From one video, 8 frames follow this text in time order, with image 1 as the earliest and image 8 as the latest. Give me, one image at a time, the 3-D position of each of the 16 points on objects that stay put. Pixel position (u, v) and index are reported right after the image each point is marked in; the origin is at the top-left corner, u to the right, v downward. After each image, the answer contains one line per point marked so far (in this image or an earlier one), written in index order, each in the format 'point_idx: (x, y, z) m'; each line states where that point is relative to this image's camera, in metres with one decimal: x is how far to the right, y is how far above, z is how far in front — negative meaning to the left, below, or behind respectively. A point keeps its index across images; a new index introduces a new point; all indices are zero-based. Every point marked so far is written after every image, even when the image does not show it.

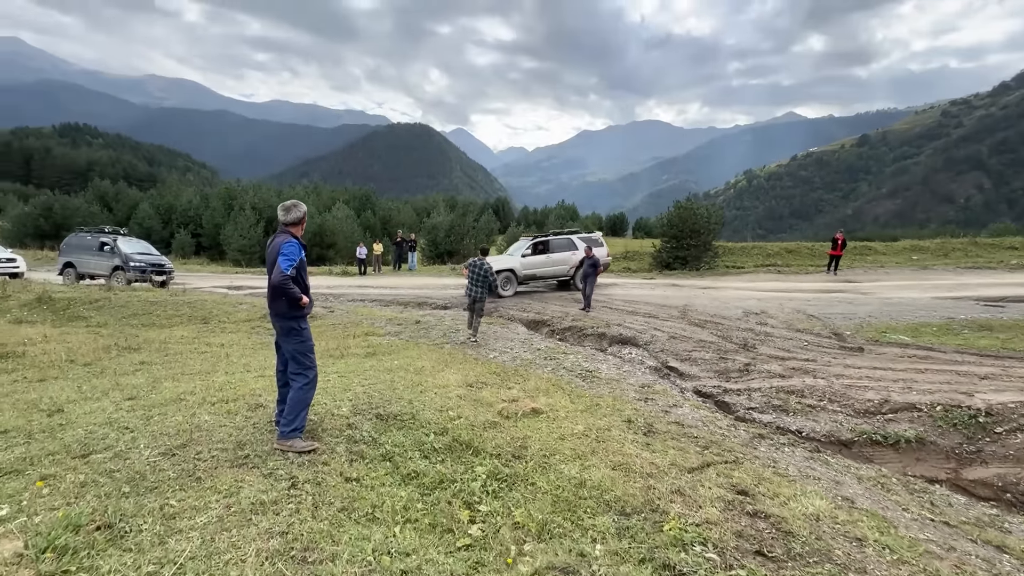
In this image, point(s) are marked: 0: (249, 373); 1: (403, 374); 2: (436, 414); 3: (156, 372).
0: (-3.8, -1.3, +6.9) m
1: (-1.6, -1.3, +7.1) m
2: (-0.8, -1.4, +5.3) m
3: (-5.4, -1.3, +7.2) m
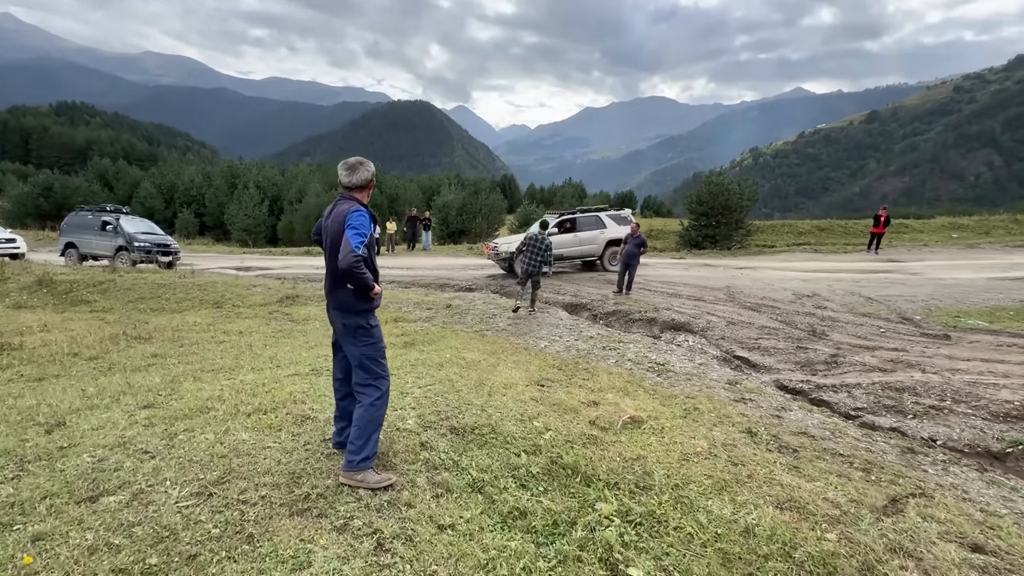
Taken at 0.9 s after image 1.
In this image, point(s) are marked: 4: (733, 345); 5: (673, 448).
0: (-2.9, -1.0, +6.0) m
1: (-0.7, -1.1, +6.1) m
2: (+0.1, -1.3, +4.3) m
3: (-4.5, -1.1, +6.3) m
4: (+4.3, -1.1, +9.1) m
5: (+1.4, -1.4, +4.0) m
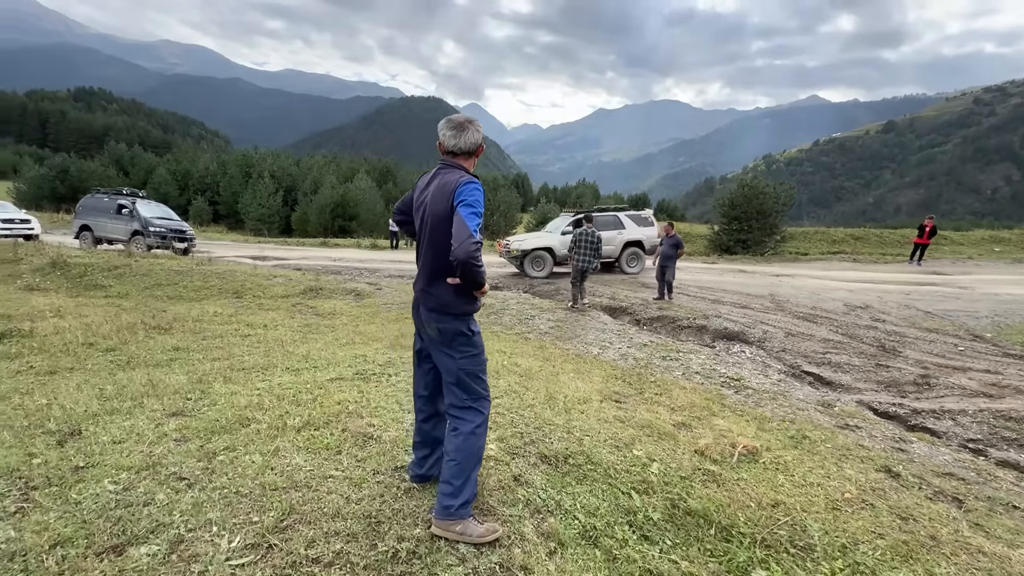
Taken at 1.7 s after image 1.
0: (-2.1, -0.9, +5.3) m
1: (+0.1, -1.1, +5.4) m
2: (+0.8, -1.3, +3.6) m
3: (-3.7, -0.9, +5.6) m
4: (+5.1, -1.3, +8.4) m
5: (+2.1, -1.4, +3.3) m
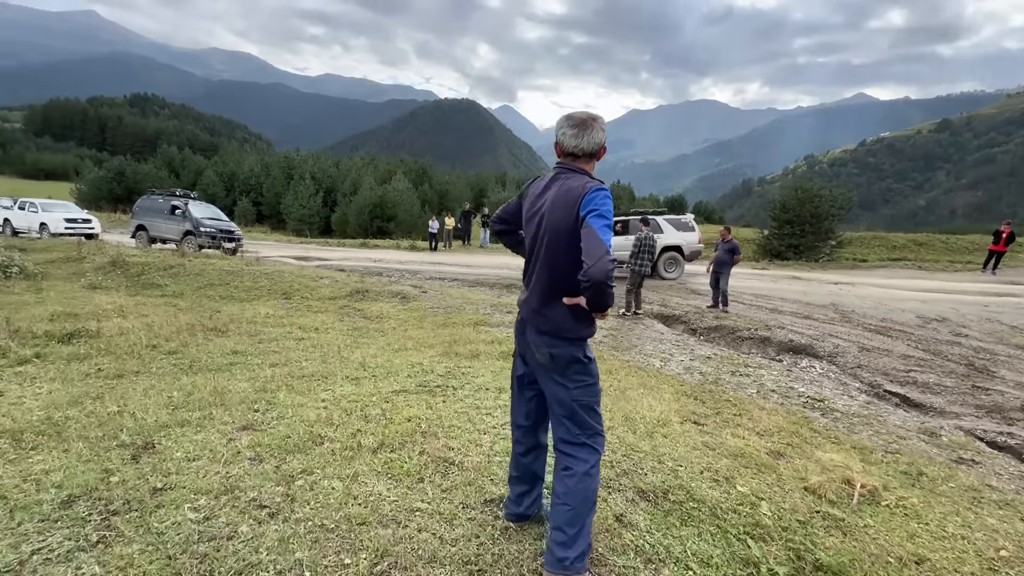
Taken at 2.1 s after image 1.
0: (-1.4, -1.0, +5.1) m
1: (+0.8, -1.2, +5.1) m
2: (+1.4, -1.4, +3.2) m
3: (-3.0, -1.0, +5.6) m
4: (+6.0, -1.5, +7.7) m
5: (+2.7, -1.6, +2.8) m
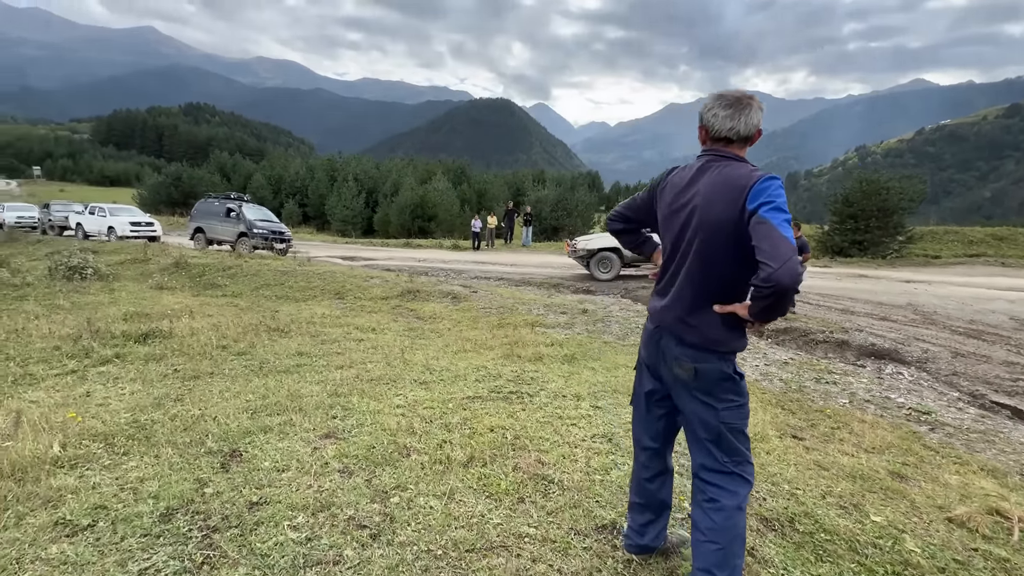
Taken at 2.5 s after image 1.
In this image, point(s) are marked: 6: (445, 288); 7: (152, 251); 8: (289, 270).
0: (-0.6, -1.0, +4.9) m
1: (+1.6, -1.2, +4.8) m
2: (+2.1, -1.4, +2.9) m
3: (-2.1, -1.0, +5.5) m
4: (+7.0, -1.5, +7.0) m
5: (+3.3, -1.6, +2.4) m
6: (-1.8, 0.0, +12.6) m
7: (-13.1, +1.3, +17.0) m
8: (-6.7, +0.5, +14.1) m
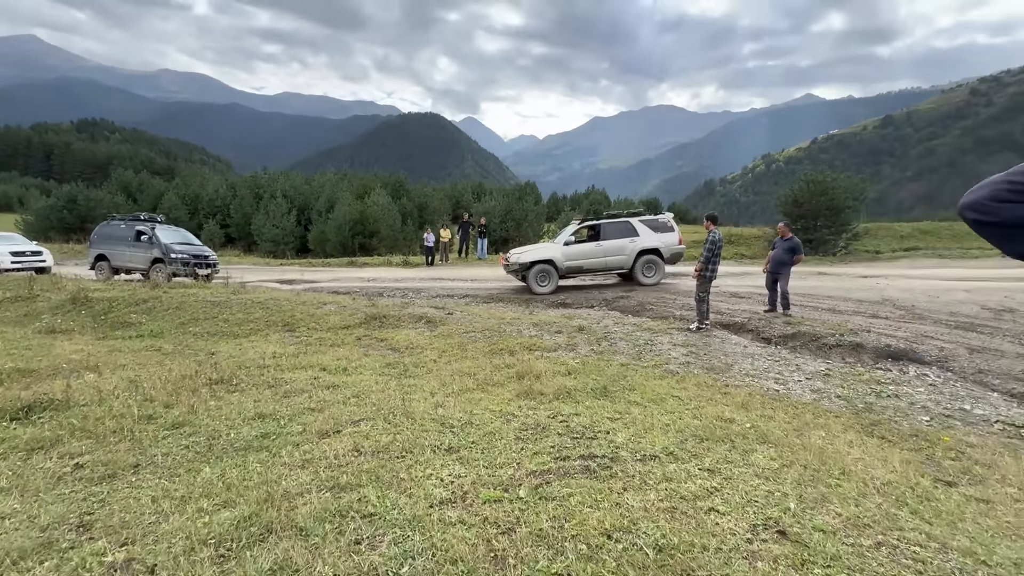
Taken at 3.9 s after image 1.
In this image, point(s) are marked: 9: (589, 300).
0: (-0.1, -1.3, +3.6) m
1: (+2.1, -1.3, +3.8) m
2: (+2.8, -1.5, +1.9) m
3: (-1.7, -1.3, +4.0) m
4: (+7.2, -1.4, +6.6) m
5: (+4.2, -1.6, +1.6) m
6: (-2.3, -0.5, +11.1) m
7: (-14.1, +0.1, +14.0) m
8: (-7.4, -0.3, +12.0) m
9: (+2.2, -0.3, +13.0) m
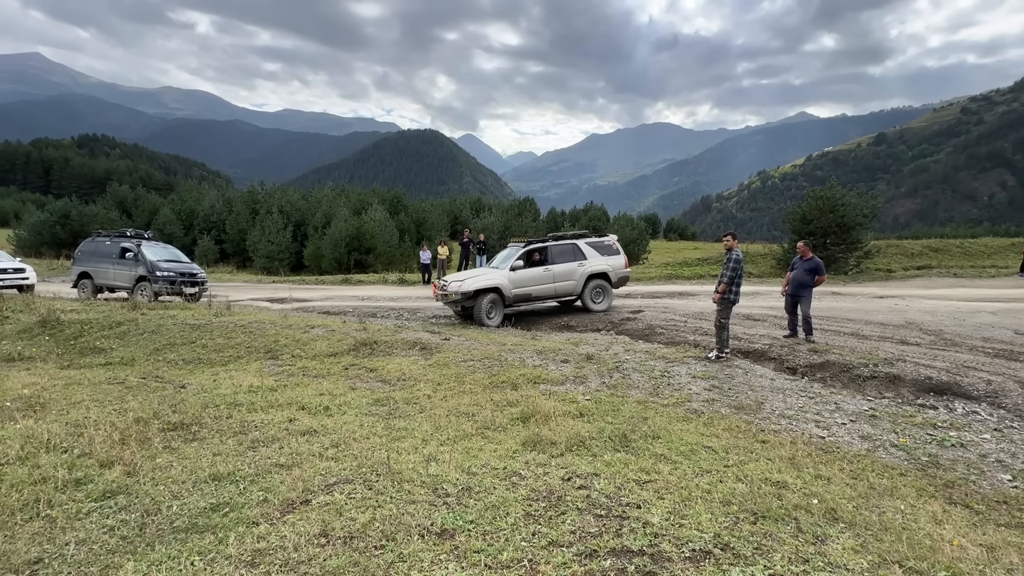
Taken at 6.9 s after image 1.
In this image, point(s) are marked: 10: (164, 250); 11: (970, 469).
0: (0.0, -1.6, +2.8) m
1: (+2.2, -1.6, +3.0) m
2: (+2.9, -1.7, +1.1) m
3: (-1.6, -1.6, +3.2) m
4: (+7.2, -1.7, +5.9) m
5: (+4.2, -1.8, +0.8) m
6: (-2.3, -1.0, +10.3) m
7: (-14.1, -0.5, +13.2) m
8: (-7.4, -0.8, +11.2) m
9: (+2.2, -0.9, +12.3) m
10: (-12.7, +1.4, +17.1) m
11: (+4.3, -1.7, +4.4) m
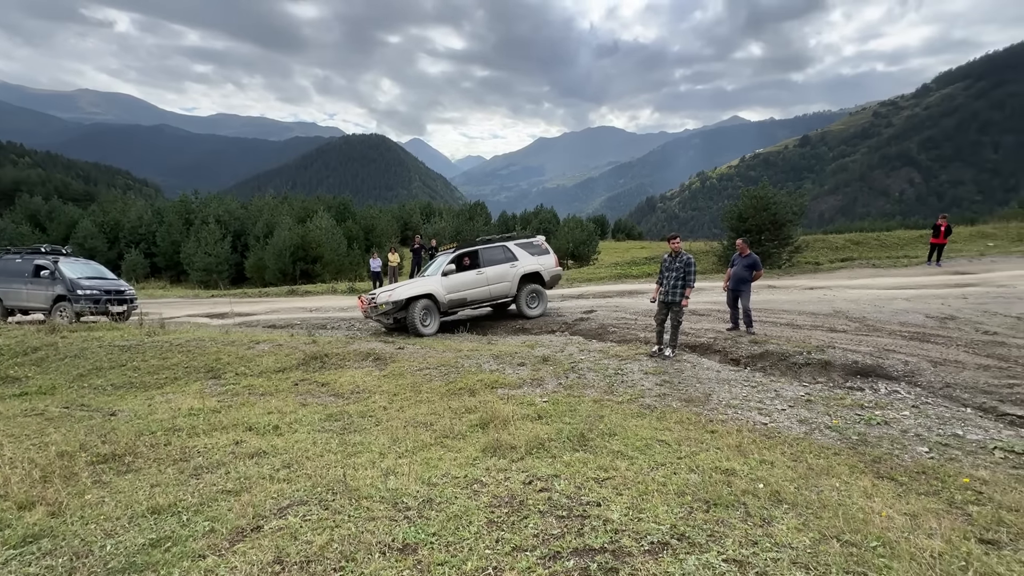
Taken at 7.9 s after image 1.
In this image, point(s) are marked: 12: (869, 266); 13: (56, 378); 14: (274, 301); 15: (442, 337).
0: (-0.3, -1.6, +2.8) m
1: (+1.9, -1.6, +3.2) m
2: (+2.8, -1.6, +1.4) m
3: (-1.9, -1.7, +3.0) m
4: (+6.7, -1.5, +6.6) m
5: (+4.2, -1.6, +1.2) m
6: (-3.2, -1.2, +10.0) m
7: (-15.3, -1.2, +11.7) m
8: (-8.4, -1.2, +10.4) m
9: (+1.0, -1.0, +12.4) m
10: (-14.4, +0.8, +15.8) m
11: (+3.9, -1.6, +4.8) m
12: (+15.1, +1.0, +19.8) m
13: (-8.5, -1.7, +8.7) m
14: (-10.3, -0.5, +19.8) m
15: (-1.7, -1.2, +11.6) m
